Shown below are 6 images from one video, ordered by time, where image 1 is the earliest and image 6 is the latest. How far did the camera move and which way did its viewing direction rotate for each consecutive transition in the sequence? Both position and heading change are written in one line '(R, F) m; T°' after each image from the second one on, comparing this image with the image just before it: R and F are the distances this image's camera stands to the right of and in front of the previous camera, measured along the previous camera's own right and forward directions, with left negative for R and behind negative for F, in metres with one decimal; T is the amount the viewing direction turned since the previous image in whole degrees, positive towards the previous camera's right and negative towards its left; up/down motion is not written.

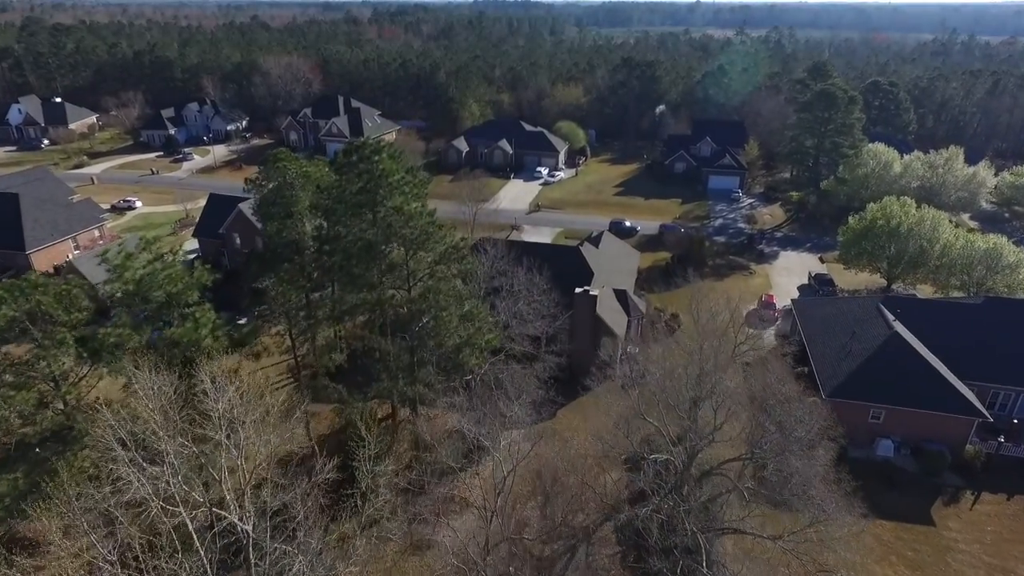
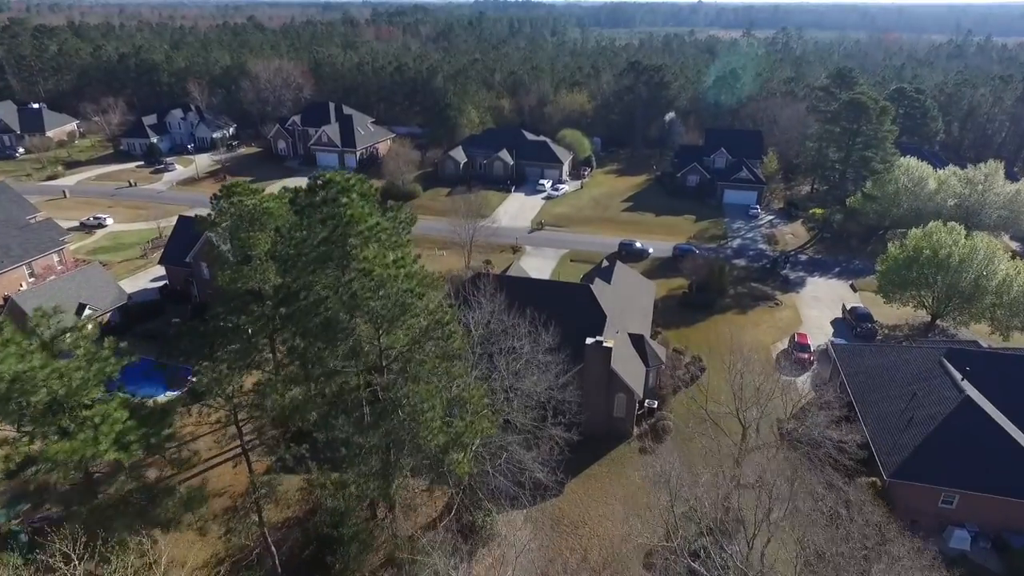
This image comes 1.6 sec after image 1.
(0.0, +4.0) m; 0°
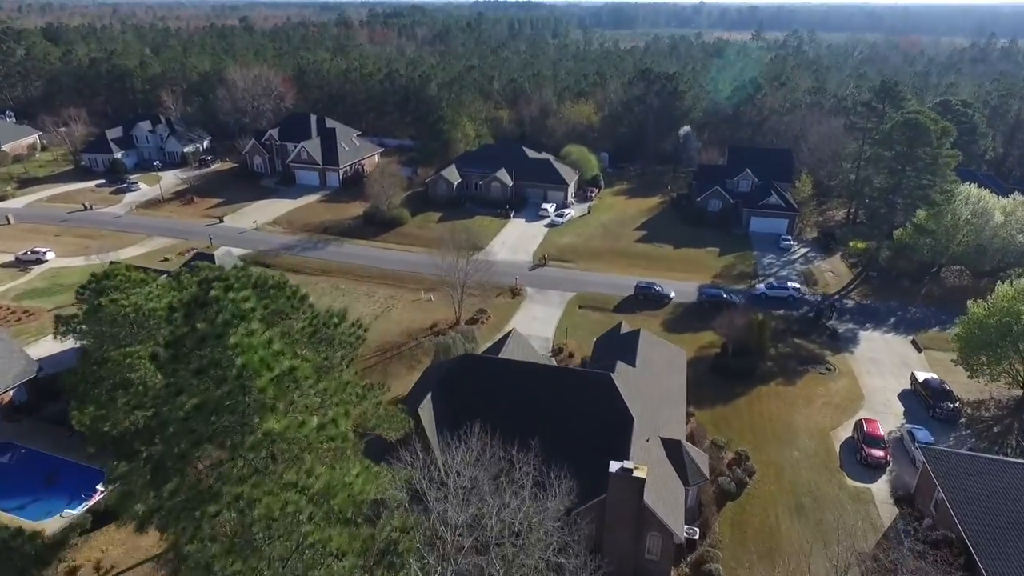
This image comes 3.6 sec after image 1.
(+0.1, +6.4) m; 0°
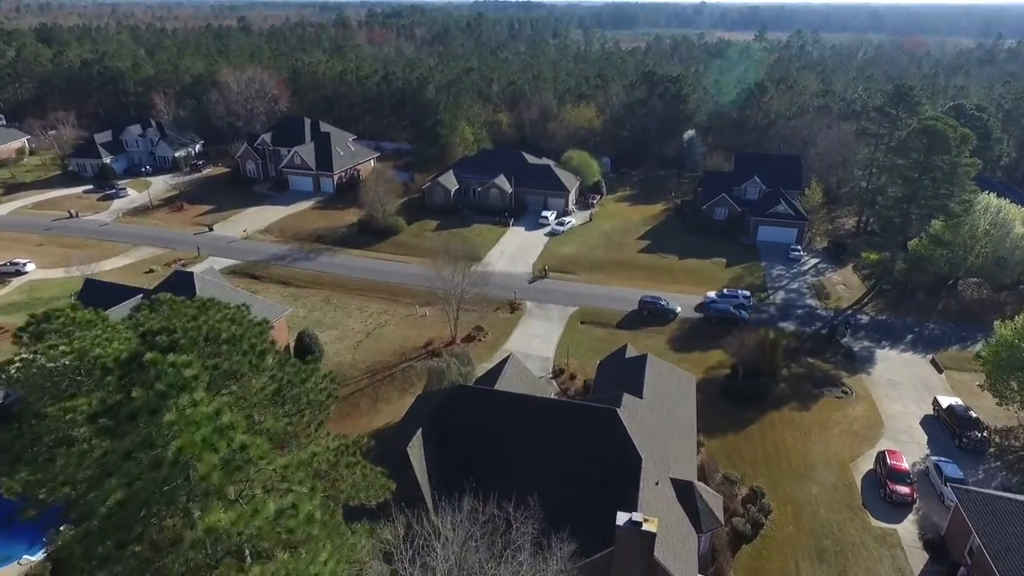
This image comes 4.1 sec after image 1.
(+0.1, +1.7) m; 0°
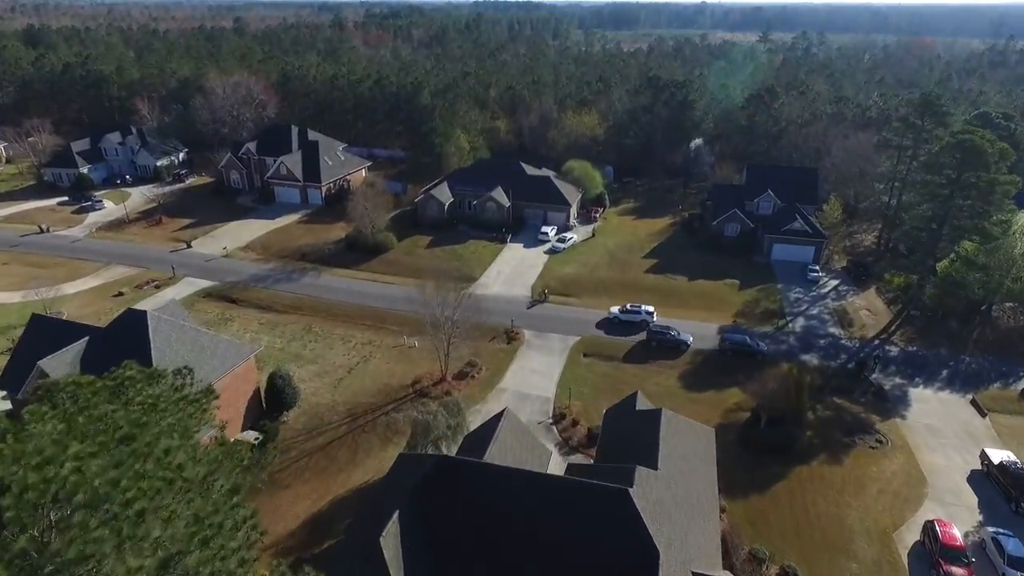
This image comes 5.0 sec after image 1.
(+0.2, +3.1) m; 0°
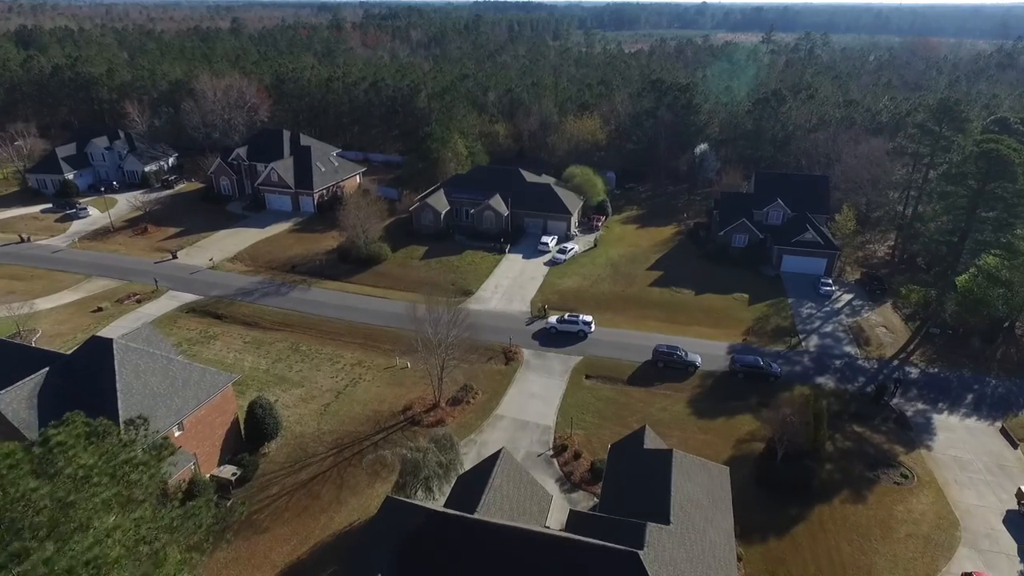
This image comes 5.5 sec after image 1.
(+0.1, +1.9) m; 0°
